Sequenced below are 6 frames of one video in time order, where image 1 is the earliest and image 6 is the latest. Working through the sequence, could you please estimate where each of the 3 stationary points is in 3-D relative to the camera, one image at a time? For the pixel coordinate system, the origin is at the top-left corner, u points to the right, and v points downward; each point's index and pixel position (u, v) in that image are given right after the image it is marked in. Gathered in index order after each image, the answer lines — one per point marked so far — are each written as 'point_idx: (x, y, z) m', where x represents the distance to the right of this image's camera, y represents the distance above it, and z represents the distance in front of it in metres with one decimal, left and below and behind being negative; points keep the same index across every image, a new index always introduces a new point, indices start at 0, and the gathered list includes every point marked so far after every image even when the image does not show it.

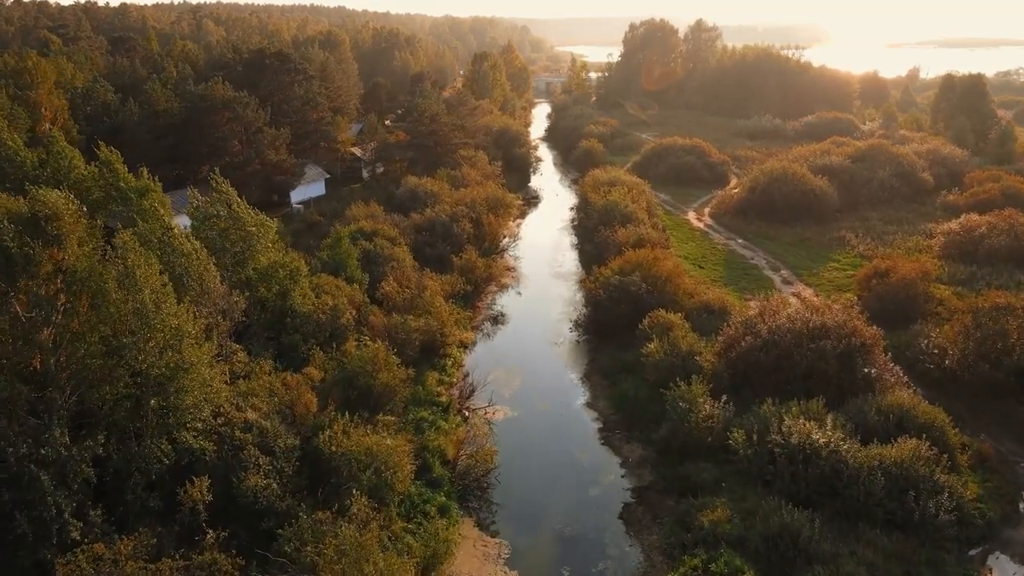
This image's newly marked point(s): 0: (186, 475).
0: (-9.1, -5.2, +18.1) m
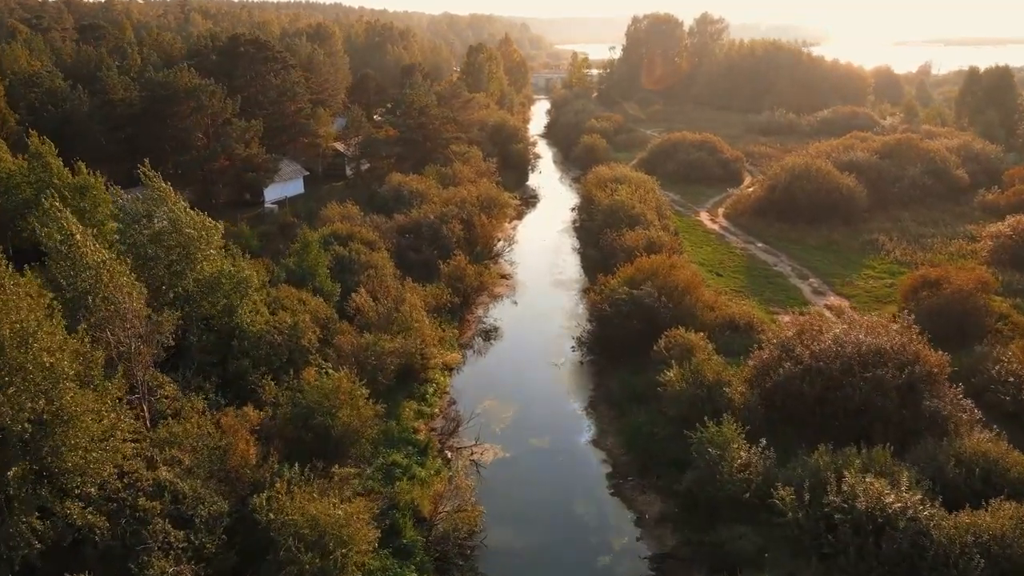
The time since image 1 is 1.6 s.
0: (-9.3, -5.7, +13.8) m
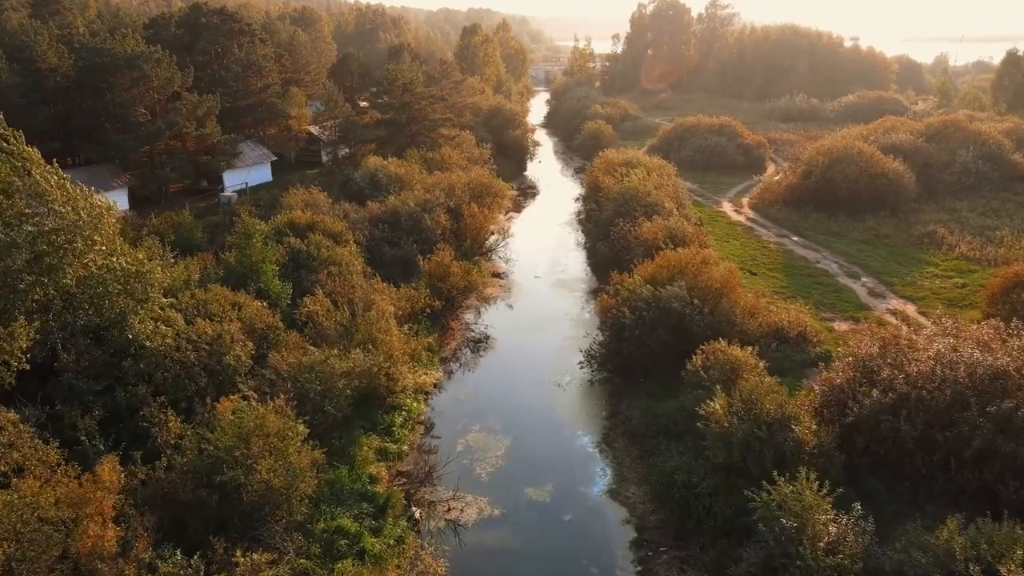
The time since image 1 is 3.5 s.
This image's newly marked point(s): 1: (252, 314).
0: (-9.6, -5.8, +8.3) m
1: (-7.8, -0.8, +19.7) m
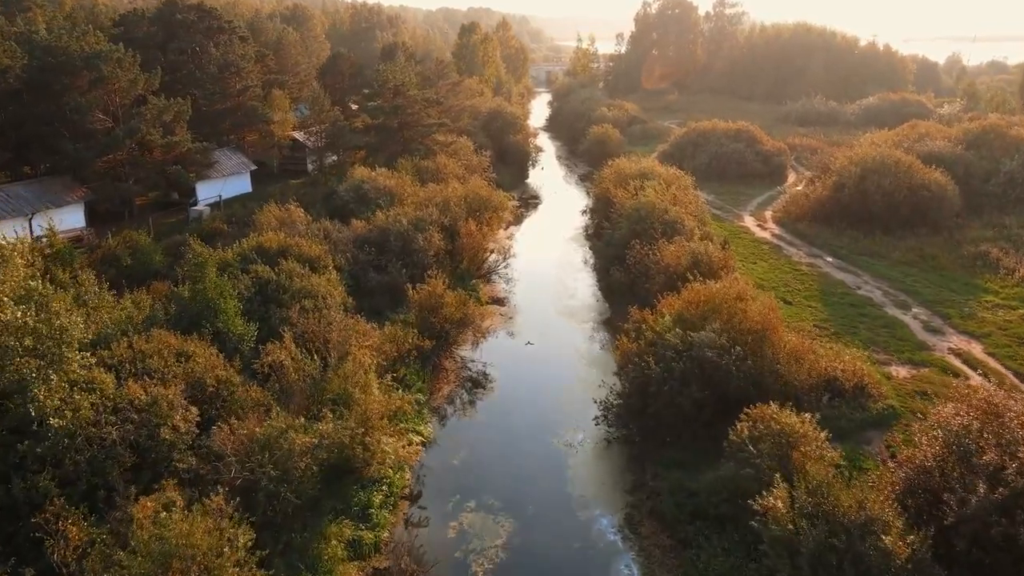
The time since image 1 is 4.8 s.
0: (-9.5, -7.0, +4.9) m
1: (-7.7, -2.0, +16.2) m
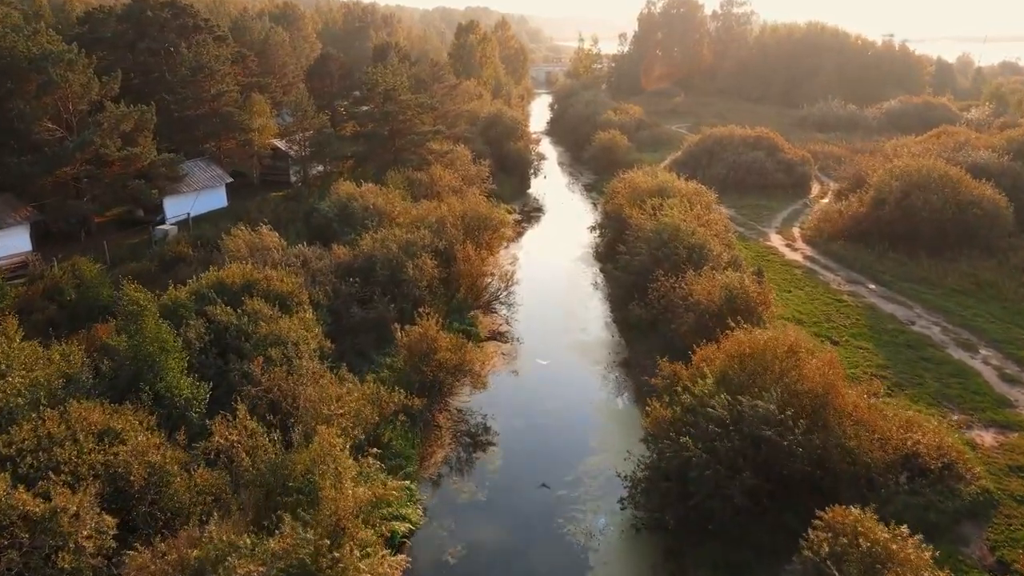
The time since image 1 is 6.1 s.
0: (-9.3, -8.3, +1.5) m
1: (-7.6, -3.3, +12.8) m
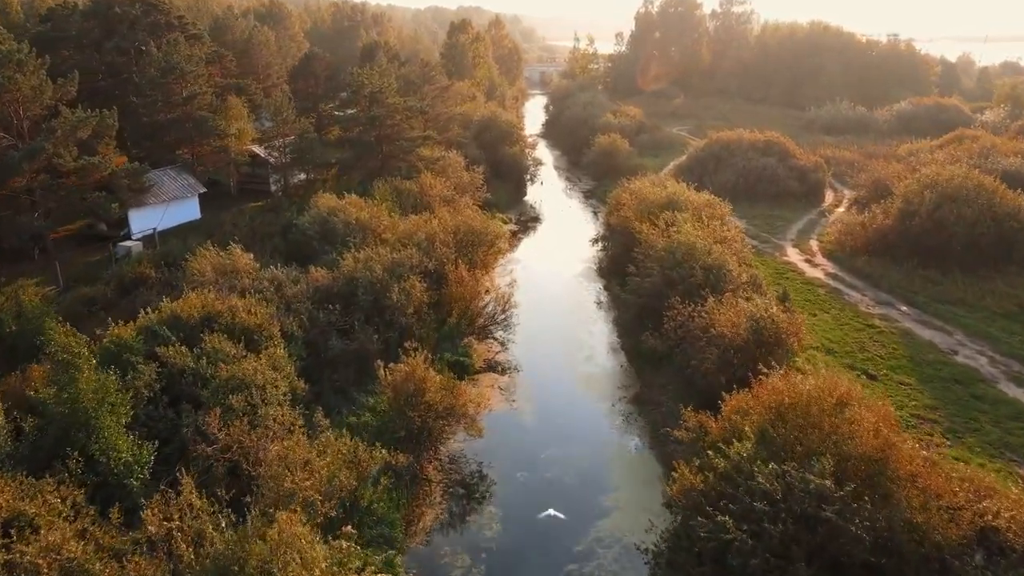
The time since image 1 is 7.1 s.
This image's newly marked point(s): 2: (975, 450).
0: (-9.1, -9.2, -1.1) m
1: (-7.5, -4.2, +10.3) m
2: (+11.2, -3.8, +15.7) m
